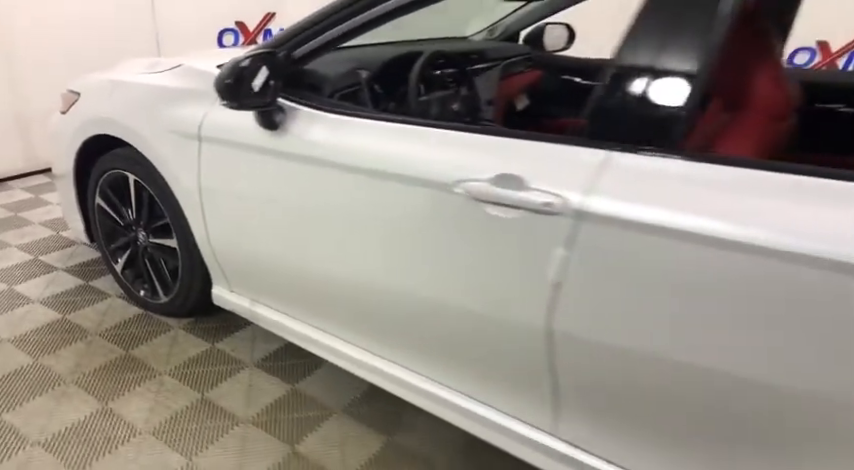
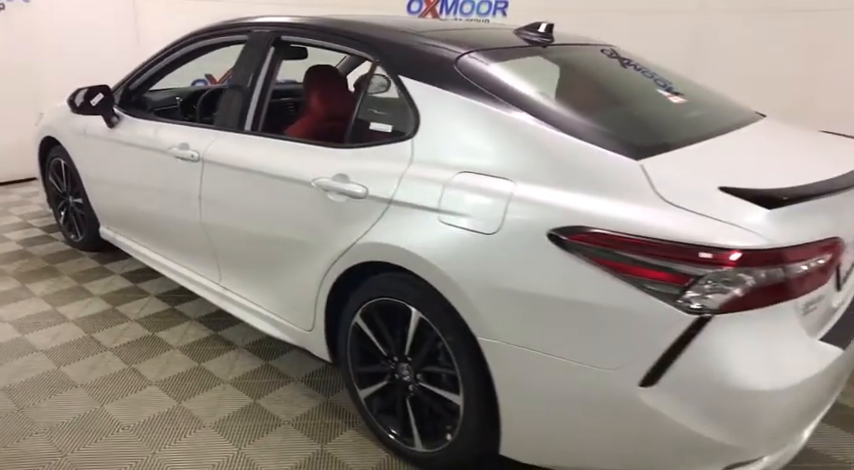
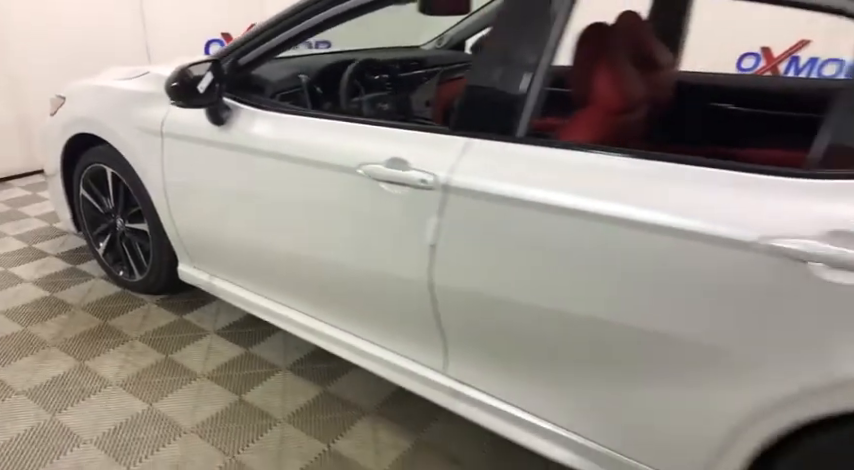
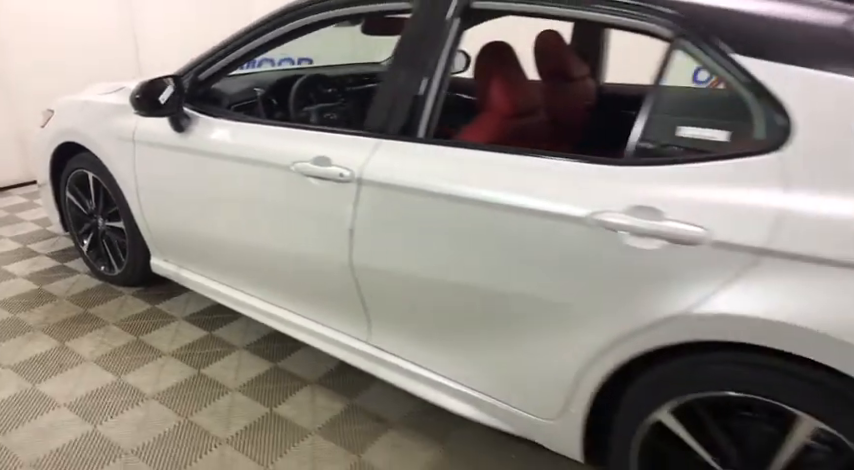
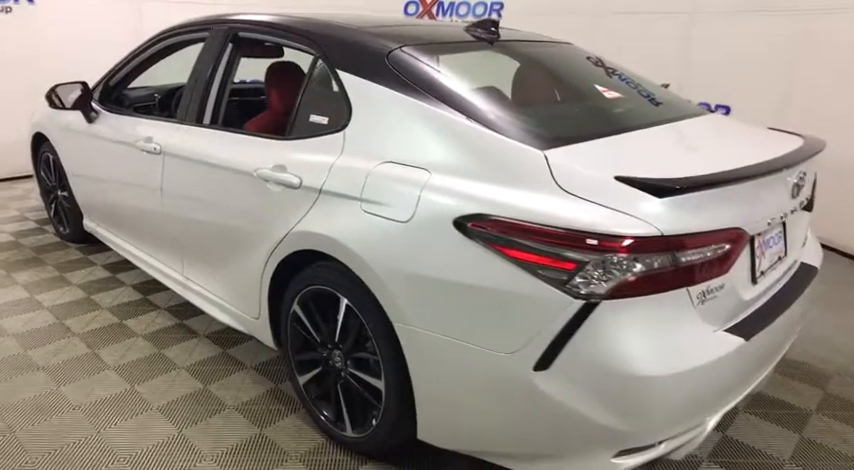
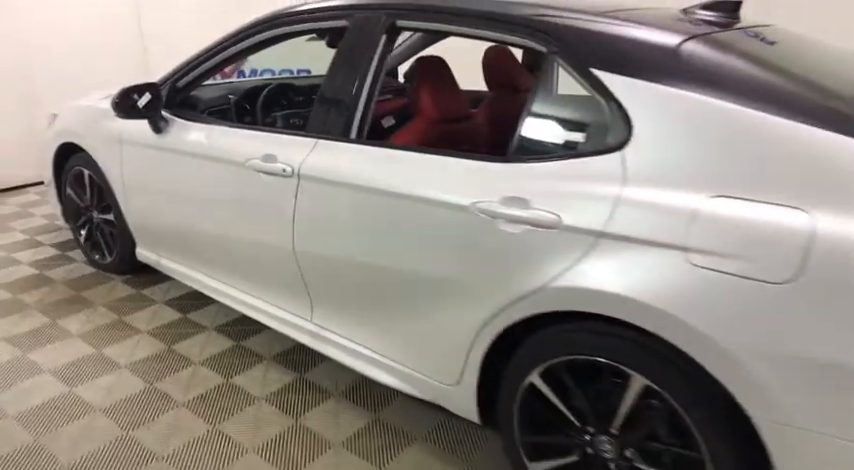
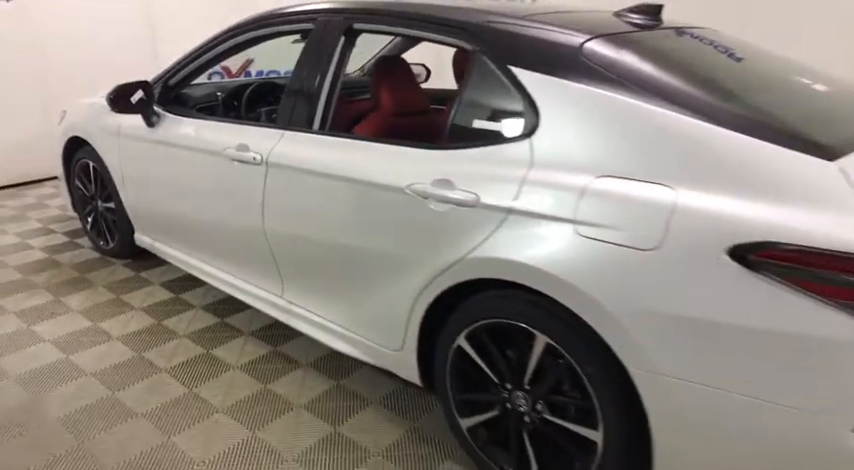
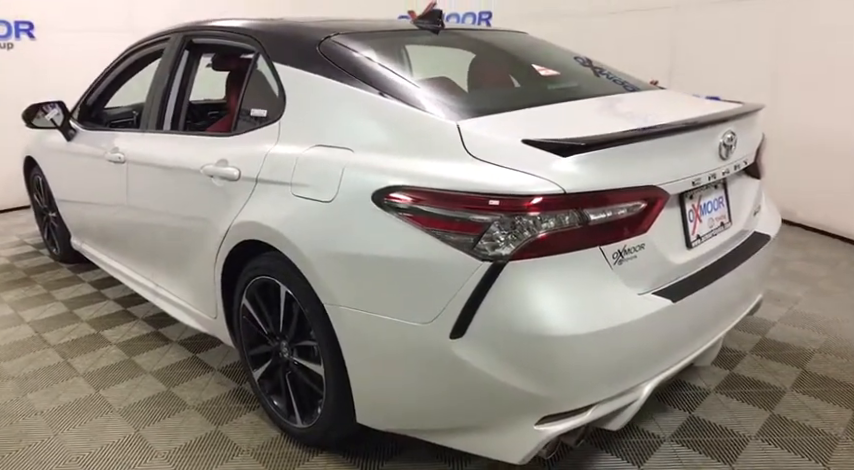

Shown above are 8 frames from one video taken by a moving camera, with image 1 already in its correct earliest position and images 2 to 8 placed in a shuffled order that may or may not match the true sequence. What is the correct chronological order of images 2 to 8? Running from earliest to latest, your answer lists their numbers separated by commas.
3, 4, 6, 7, 2, 5, 8
